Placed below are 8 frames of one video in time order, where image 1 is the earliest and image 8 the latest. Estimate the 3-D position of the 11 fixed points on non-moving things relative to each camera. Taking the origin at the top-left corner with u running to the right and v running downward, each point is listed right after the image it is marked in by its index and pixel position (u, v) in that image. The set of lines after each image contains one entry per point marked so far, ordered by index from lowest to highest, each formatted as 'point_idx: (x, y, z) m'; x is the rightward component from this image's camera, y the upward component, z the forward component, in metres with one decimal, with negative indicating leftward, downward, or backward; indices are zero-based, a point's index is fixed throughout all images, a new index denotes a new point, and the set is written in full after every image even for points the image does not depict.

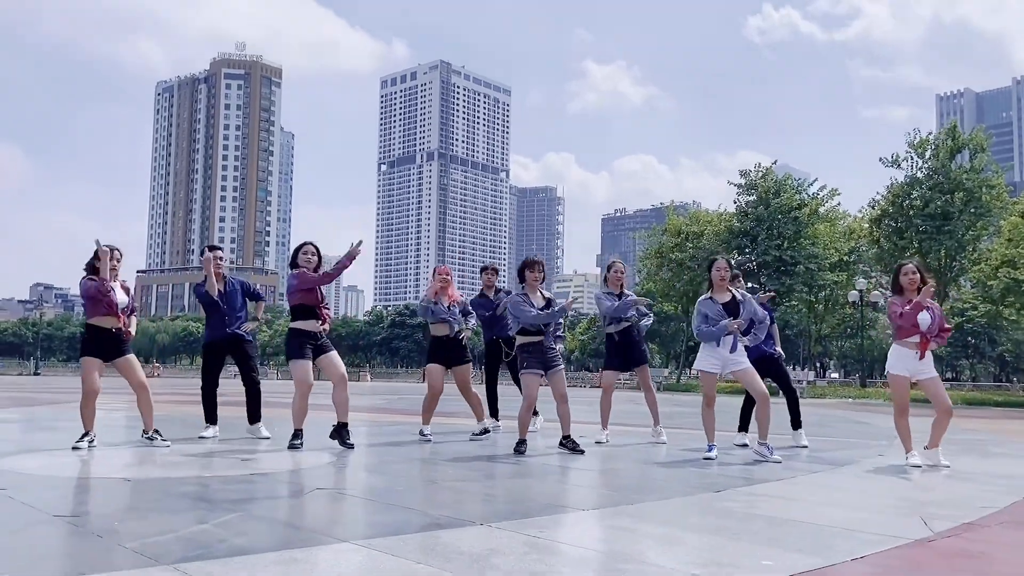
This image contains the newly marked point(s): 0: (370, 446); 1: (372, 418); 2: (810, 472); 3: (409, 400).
0: (-1.3, -1.4, +7.3) m
1: (-2.0, -2.0, +11.9) m
2: (+2.1, -1.3, +5.5) m
3: (-2.2, -2.7, +18.8) m
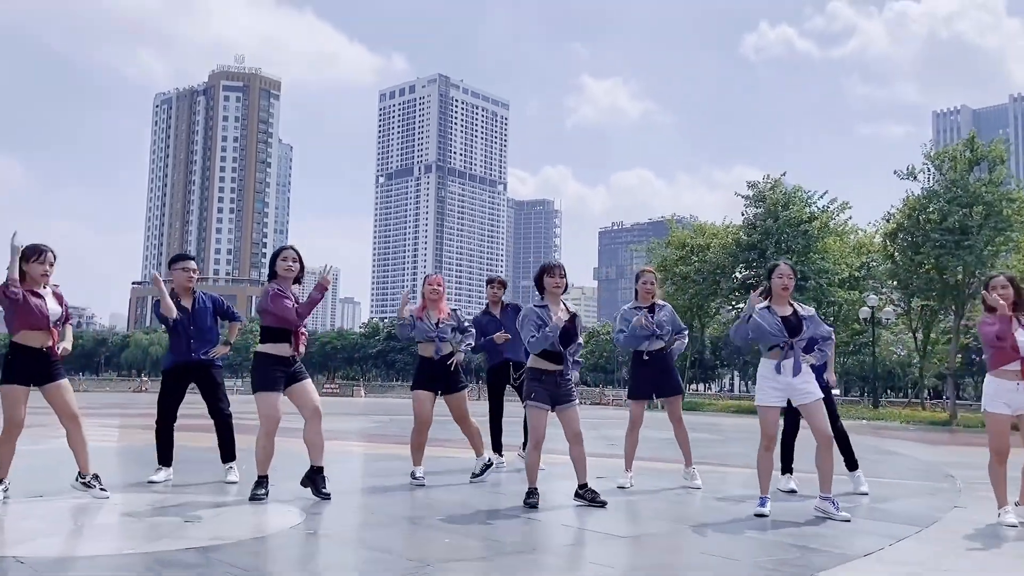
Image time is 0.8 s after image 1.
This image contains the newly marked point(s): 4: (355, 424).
0: (-1.2, -1.6, +6.2) m
1: (-2.0, -2.2, +10.8) m
2: (+2.1, -1.4, +4.5) m
3: (-2.2, -3.0, +17.7) m
4: (-3.1, -2.8, +16.1) m
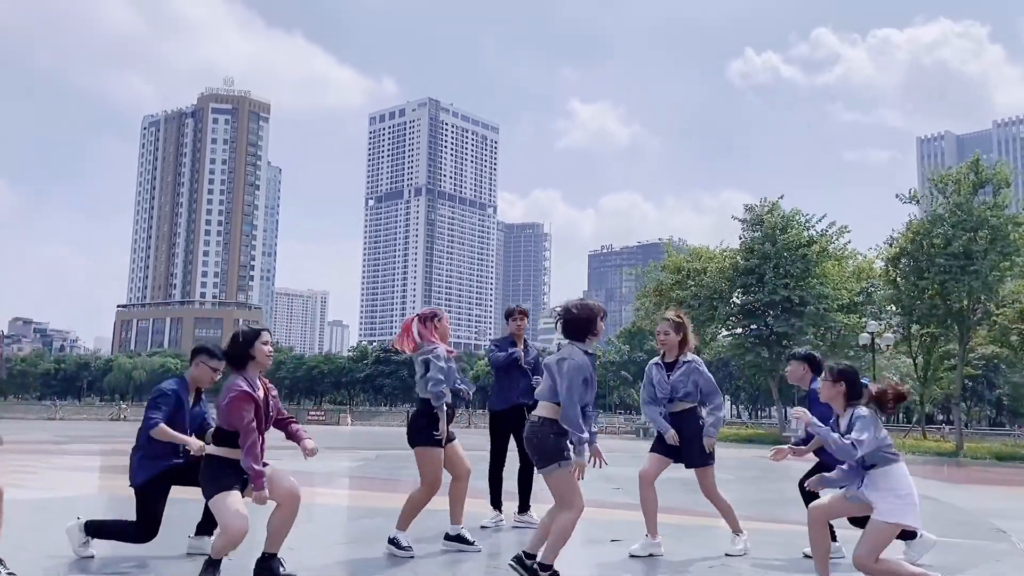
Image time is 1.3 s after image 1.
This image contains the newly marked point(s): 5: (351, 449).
0: (-1.2, -1.8, +5.2) m
1: (-2.0, -2.6, +9.8) m
2: (+2.2, -1.6, +3.6) m
3: (-2.4, -3.6, +16.7) m
4: (-3.2, -3.3, +15.1) m
5: (-3.9, -4.0, +19.5) m
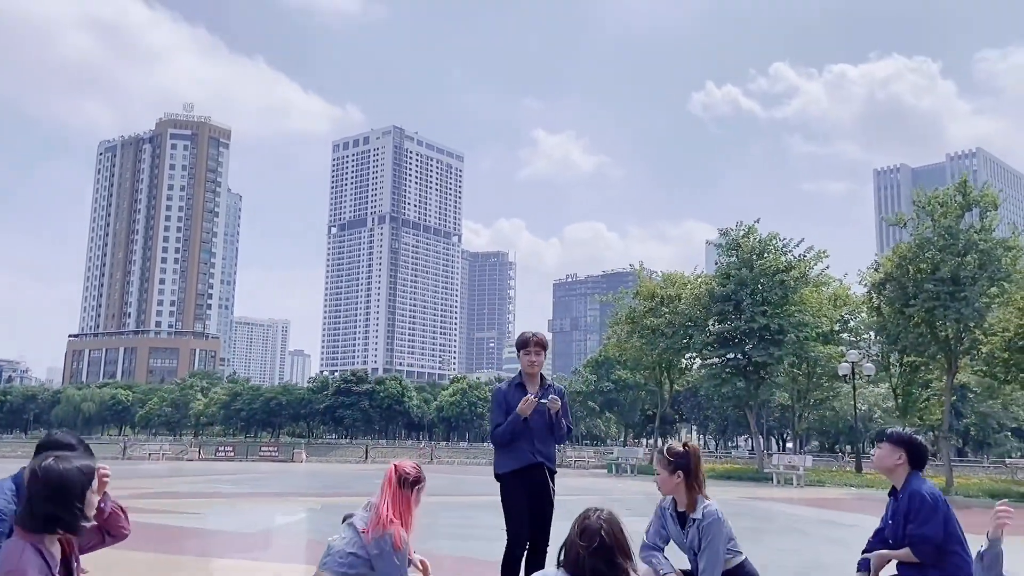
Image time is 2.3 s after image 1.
0: (-1.4, -1.9, +3.5) m
1: (-2.4, -2.8, +8.0) m
2: (+2.1, -1.6, +2.0) m
3: (-3.0, -4.1, +14.8) m
4: (-3.8, -3.8, +13.2) m
5: (-4.7, -4.6, +17.5) m
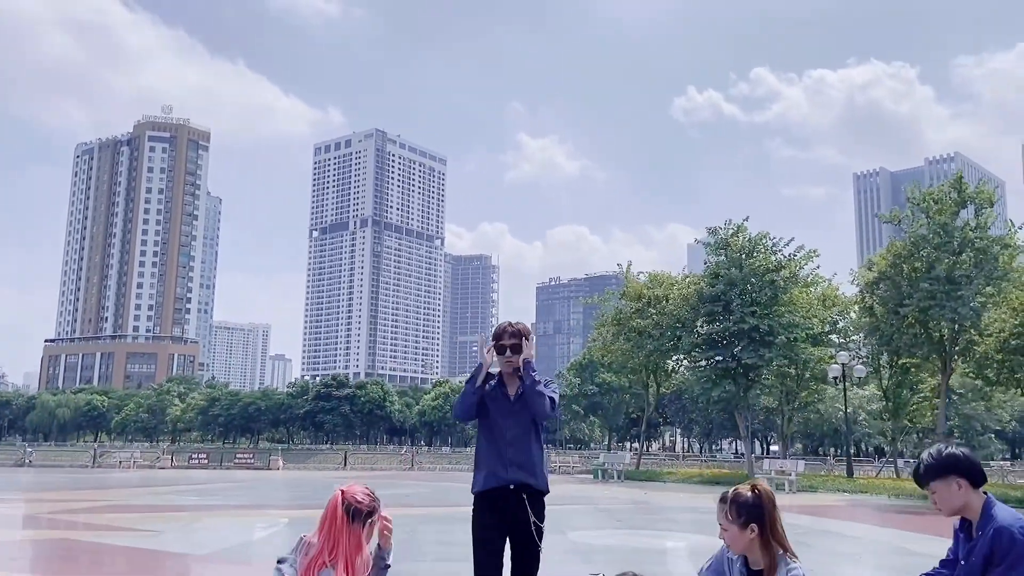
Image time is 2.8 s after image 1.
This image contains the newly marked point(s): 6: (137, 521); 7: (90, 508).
0: (-1.4, -1.8, +2.6) m
1: (-2.5, -2.7, +7.1) m
2: (+2.1, -1.5, +1.2) m
3: (-3.3, -4.0, +13.8) m
4: (-4.1, -3.7, +12.3) m
5: (-5.0, -4.6, +16.6) m
6: (-6.3, -3.9, +13.3) m
7: (-9.1, -4.7, +16.9) m
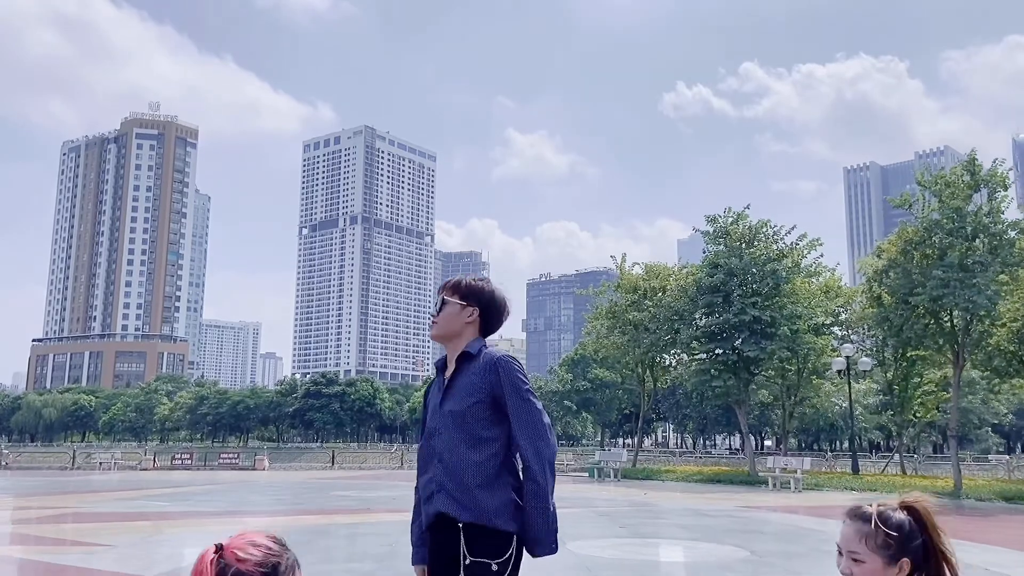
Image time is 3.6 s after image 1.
0: (-1.4, -1.7, +1.5) m
1: (-2.5, -2.6, +5.9) m
2: (+2.1, -1.4, +0.1) m
3: (-3.4, -3.8, +12.7) m
4: (-4.2, -3.5, +11.1) m
5: (-5.2, -4.4, +15.4) m
6: (-6.4, -3.7, +12.1) m
7: (-9.2, -4.5, +15.7) m
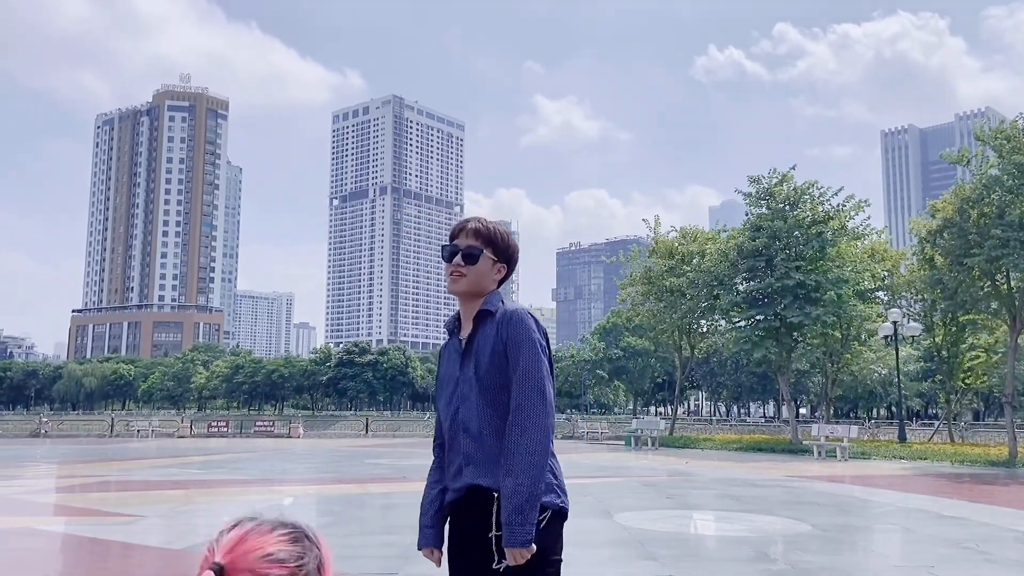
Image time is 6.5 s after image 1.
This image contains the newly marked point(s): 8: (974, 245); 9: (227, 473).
0: (-1.2, -1.5, +1.0) m
1: (-2.2, -2.3, +5.6) m
2: (+2.2, -1.3, -0.5) m
3: (-2.8, -3.3, +12.4) m
4: (-3.6, -3.0, +10.9) m
5: (-4.4, -3.7, +15.2) m
6: (-5.8, -3.2, +11.9) m
7: (-8.5, -3.9, +15.6) m
8: (+11.3, +1.0, +19.5) m
9: (-6.4, -4.2, +17.8) m
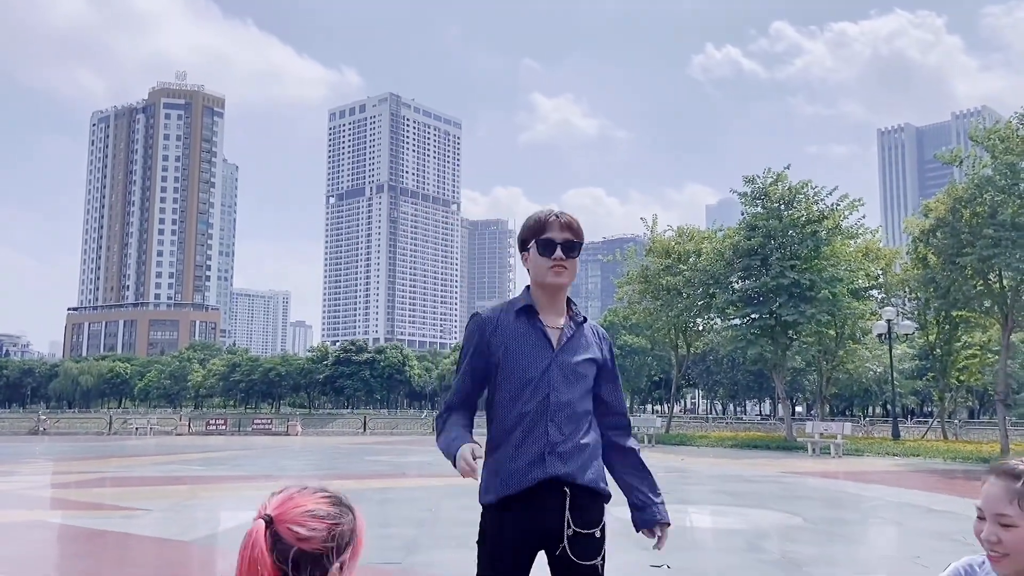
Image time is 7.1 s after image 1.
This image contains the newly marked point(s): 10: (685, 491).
0: (-1.2, -1.5, +1.2) m
1: (-2.2, -2.2, +5.8) m
2: (+2.3, -1.3, -0.3) m
3: (-2.8, -3.2, +12.6) m
4: (-3.6, -3.0, +11.0) m
5: (-4.5, -3.7, +15.4) m
6: (-5.8, -3.2, +12.1) m
7: (-8.5, -3.8, +15.8) m
8: (+11.3, +1.1, +19.7) m
9: (-6.5, -4.1, +18.0) m
10: (+2.7, -3.2, +12.4) m
